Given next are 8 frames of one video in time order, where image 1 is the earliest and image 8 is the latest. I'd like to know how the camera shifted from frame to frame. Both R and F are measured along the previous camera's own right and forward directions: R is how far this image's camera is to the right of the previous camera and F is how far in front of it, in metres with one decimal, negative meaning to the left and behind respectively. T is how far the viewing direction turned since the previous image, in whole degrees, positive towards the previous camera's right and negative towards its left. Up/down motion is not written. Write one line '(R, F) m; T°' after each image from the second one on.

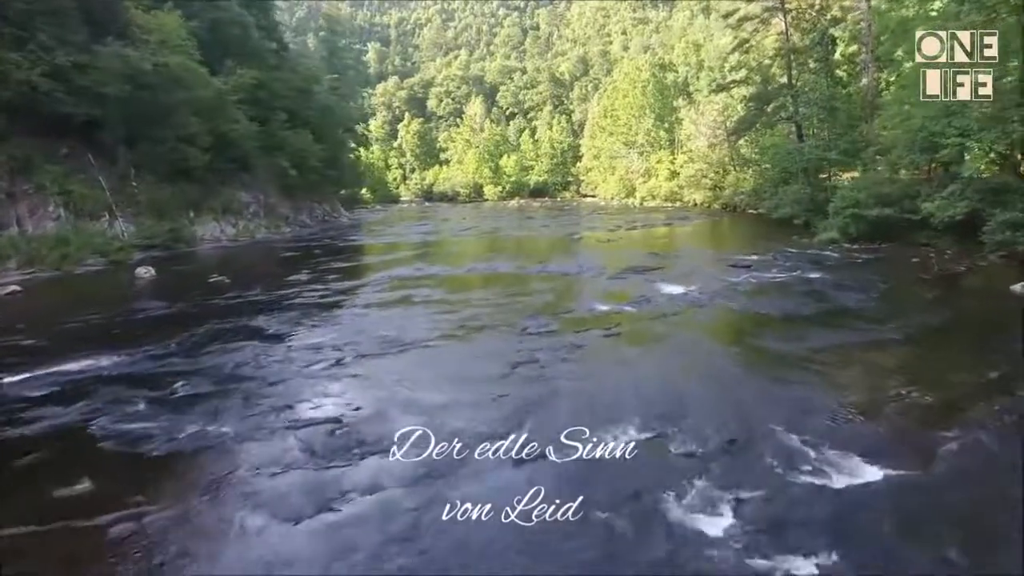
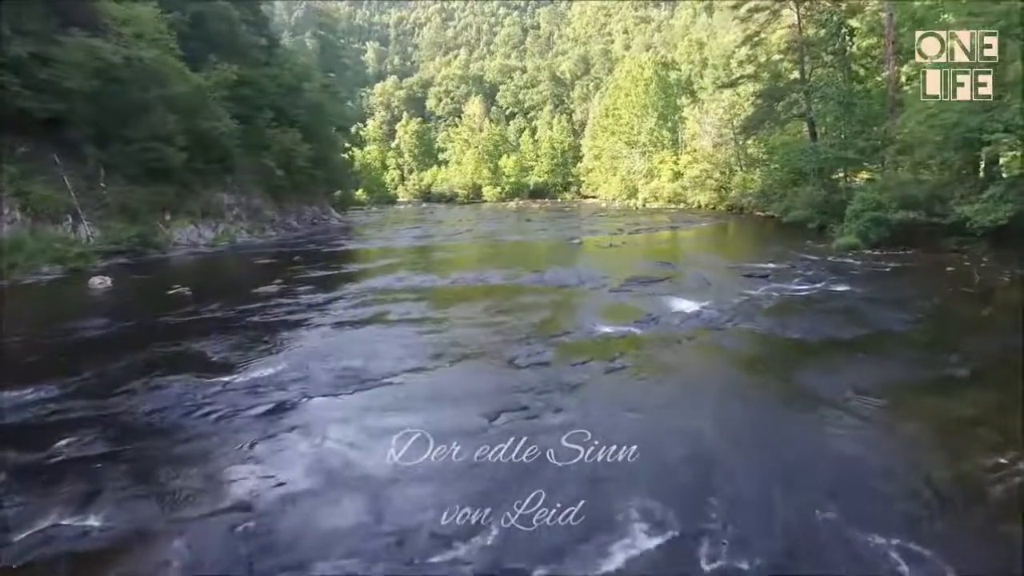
(+0.1, +1.6) m; 0°
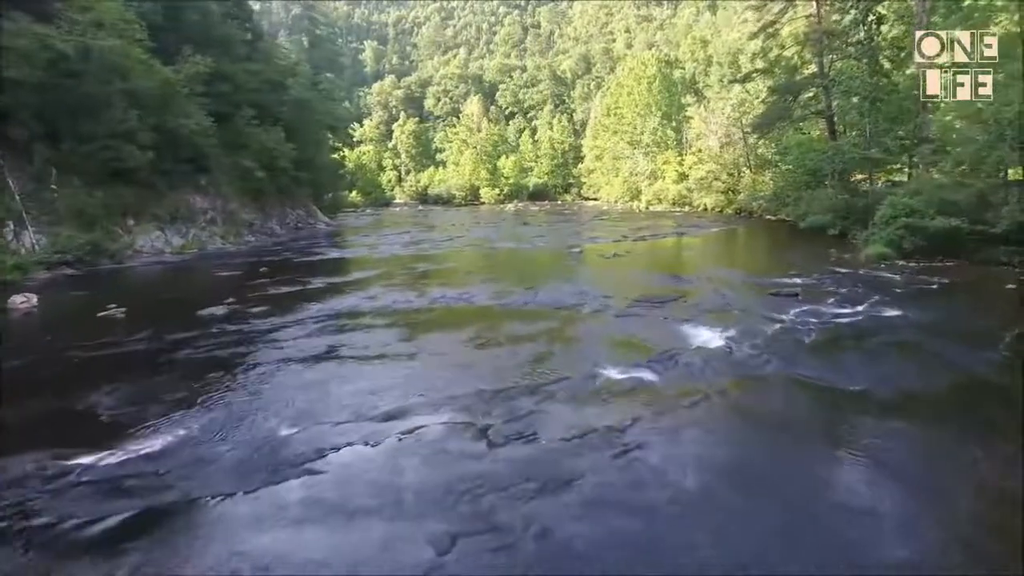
(+0.1, +2.1) m; 0°
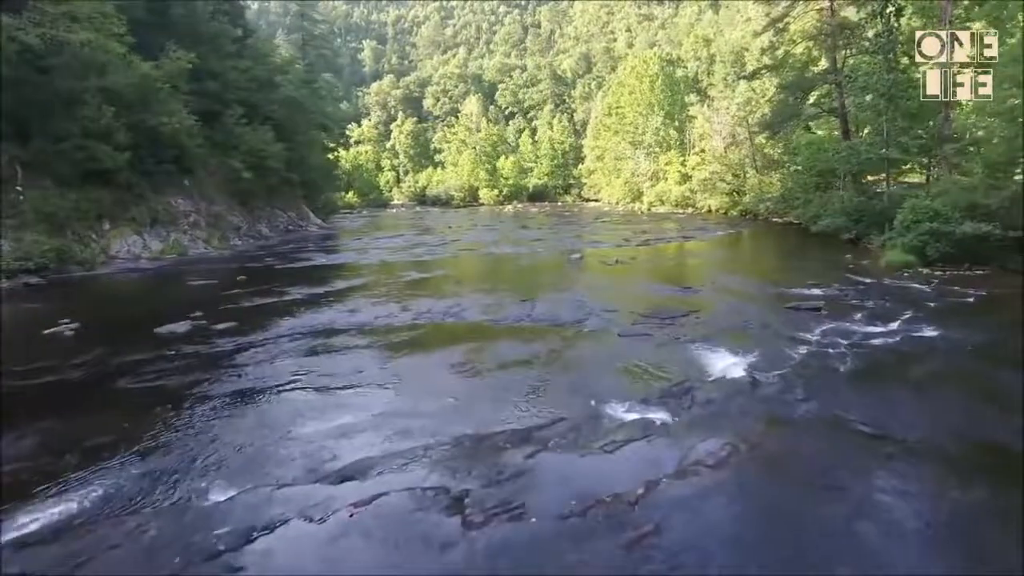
(+0.1, +1.2) m; 0°
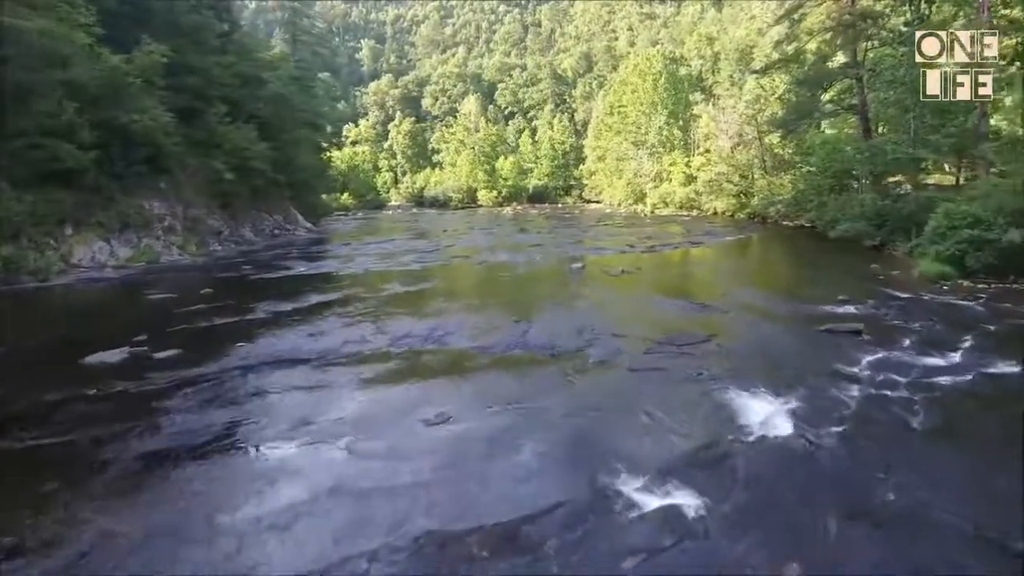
(+0.1, +1.6) m; 0°
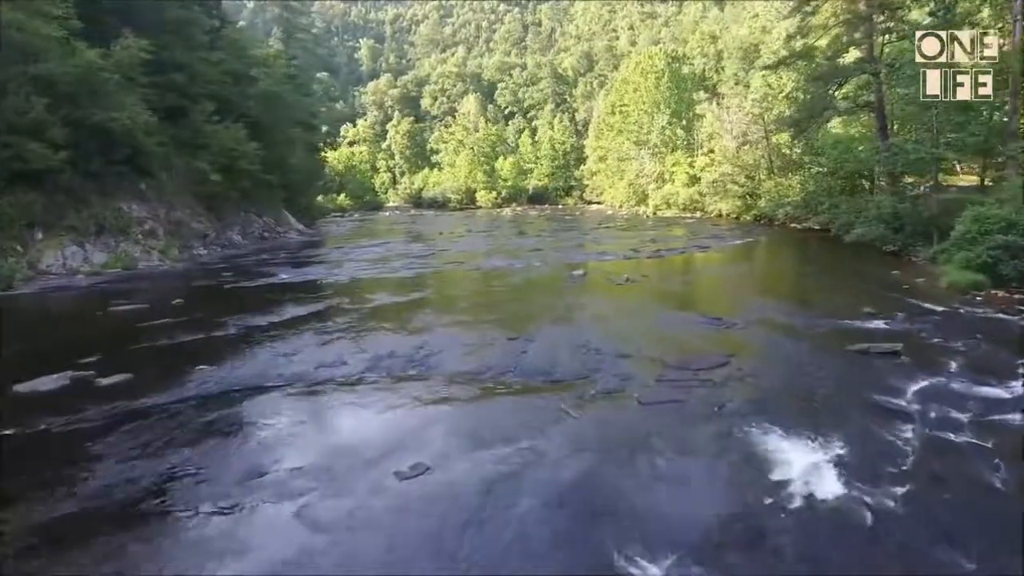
(0.0, +1.2) m; 0°
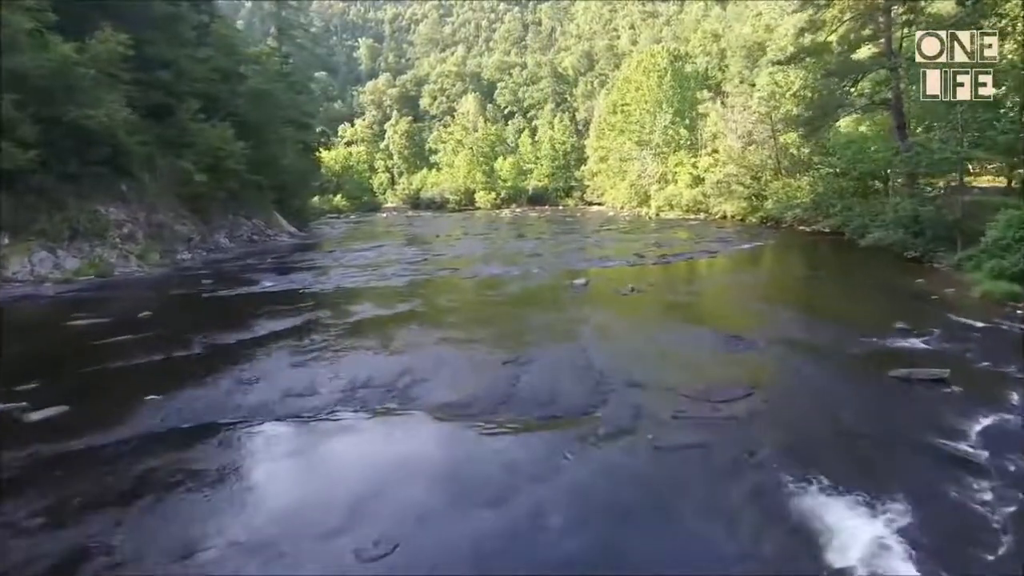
(0.0, +1.1) m; 0°
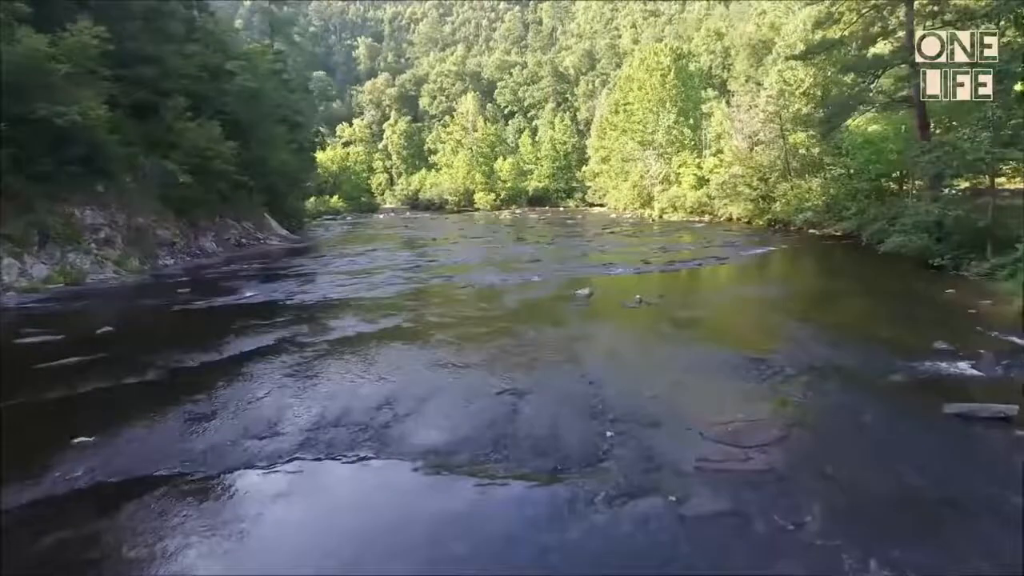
(0.0, +1.2) m; 0°
